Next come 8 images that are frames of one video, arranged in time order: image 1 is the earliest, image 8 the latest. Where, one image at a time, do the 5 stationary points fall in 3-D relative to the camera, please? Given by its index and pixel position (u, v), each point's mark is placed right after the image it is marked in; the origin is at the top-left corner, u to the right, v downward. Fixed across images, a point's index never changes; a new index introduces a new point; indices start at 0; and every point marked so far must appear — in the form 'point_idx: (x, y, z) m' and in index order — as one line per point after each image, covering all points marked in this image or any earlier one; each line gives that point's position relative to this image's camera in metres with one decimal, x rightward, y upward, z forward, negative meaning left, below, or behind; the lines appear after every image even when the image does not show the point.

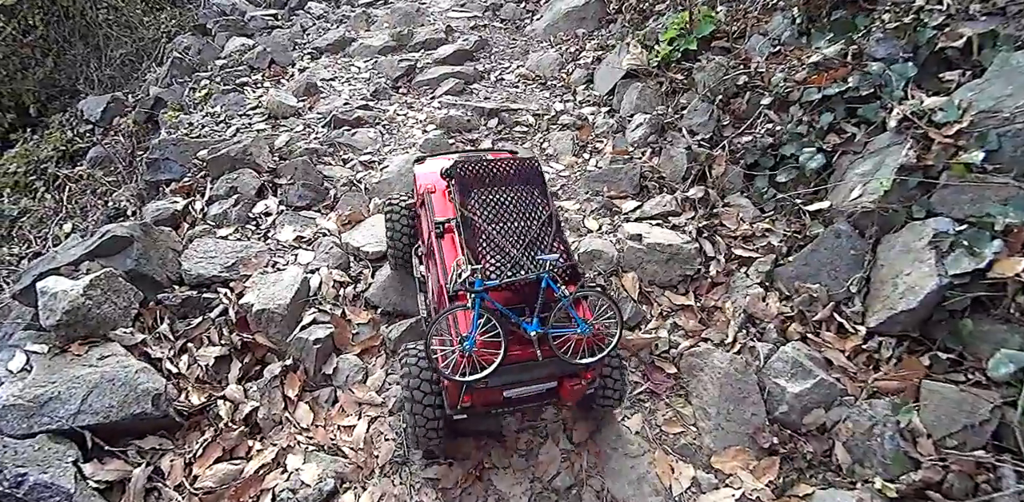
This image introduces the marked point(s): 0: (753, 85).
0: (+1.8, +1.3, +4.8) m
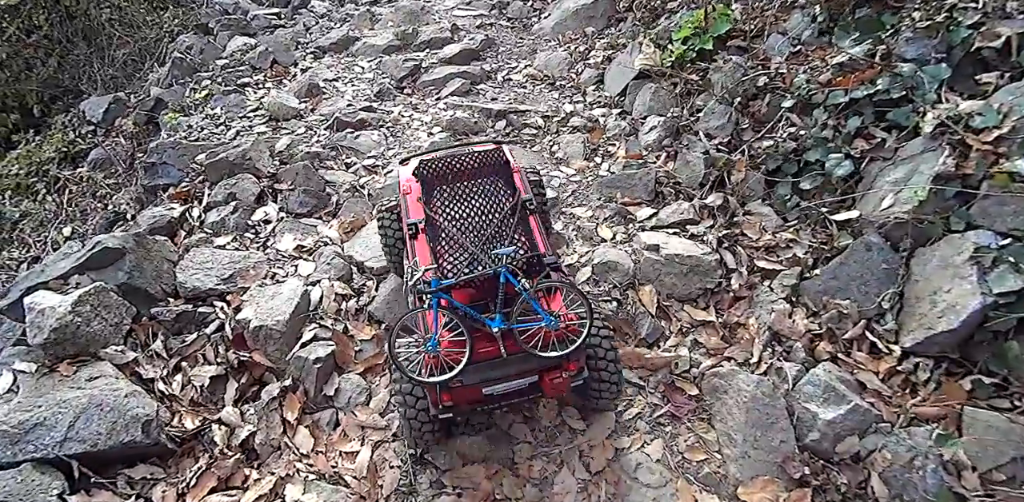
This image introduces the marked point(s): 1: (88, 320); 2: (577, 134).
0: (+1.9, +1.2, +4.6) m
1: (-2.2, -0.4, +3.2) m
2: (+0.6, +1.0, +5.6) m
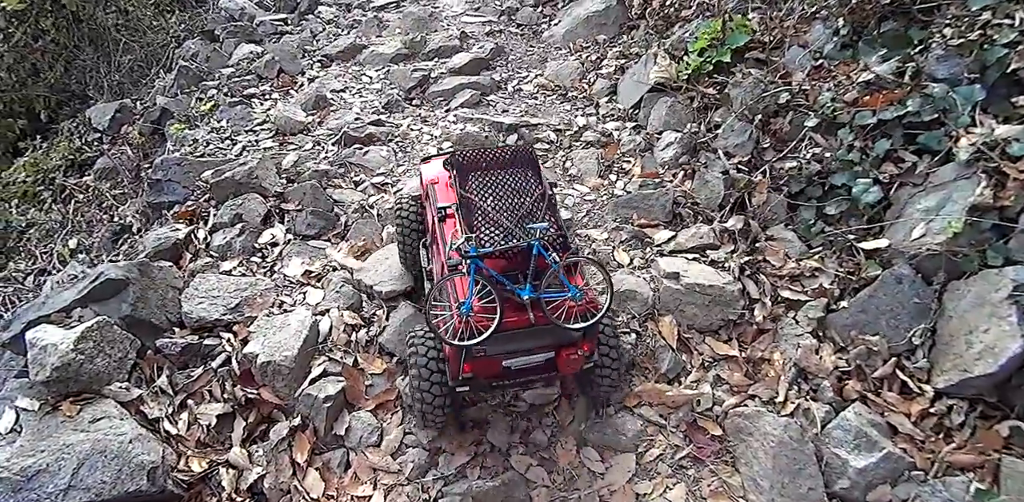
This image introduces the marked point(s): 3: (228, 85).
0: (+2.0, +1.0, +4.4) m
1: (-2.1, -0.5, +3.1) m
2: (+0.7, +0.9, +5.5) m
3: (-3.2, +1.9, +7.2) m
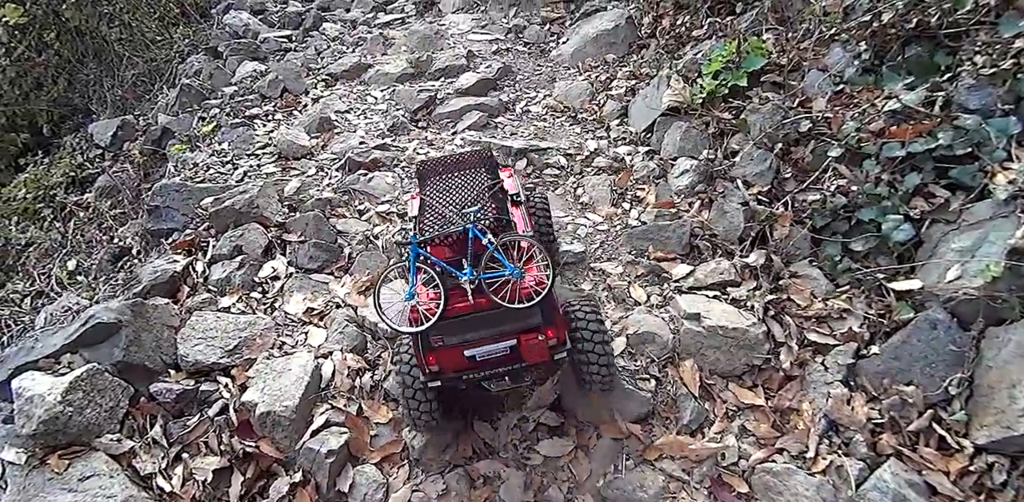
0: (+2.1, +0.8, +4.3) m
1: (-2.0, -0.7, +2.9) m
2: (+0.8, +0.6, +5.3) m
3: (-3.2, +1.6, +7.1) m
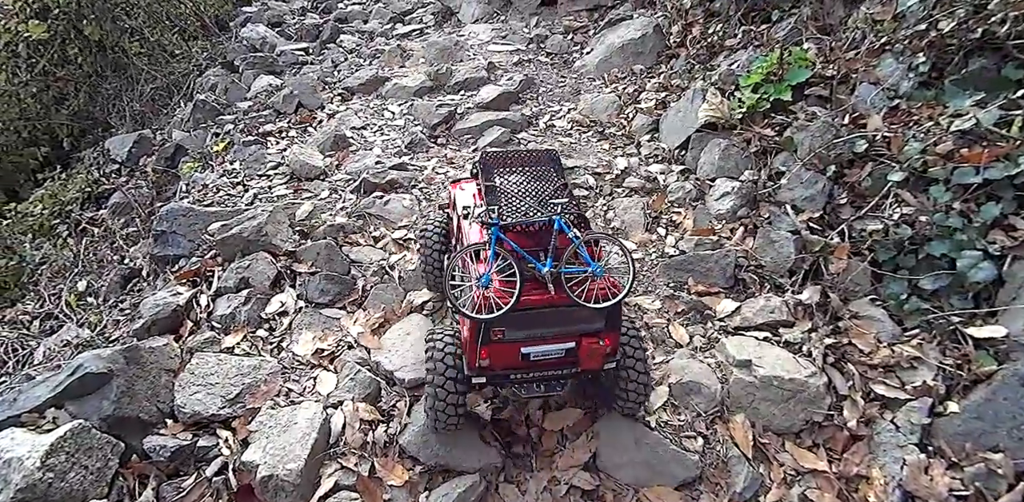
0: (+2.2, +0.6, +3.9) m
1: (-1.9, -0.9, +2.6) m
2: (+1.0, +0.4, +5.0) m
3: (-2.9, +1.4, +6.8) m
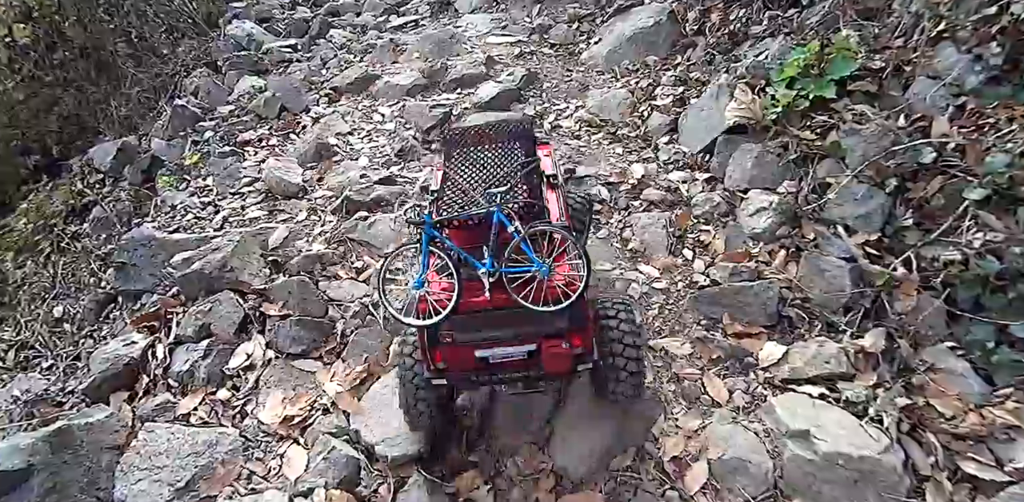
0: (+2.2, +0.5, +3.2) m
1: (-1.9, -1.2, +2.1) m
2: (+1.0, +0.3, +4.4) m
3: (-2.9, +1.2, +6.3) m
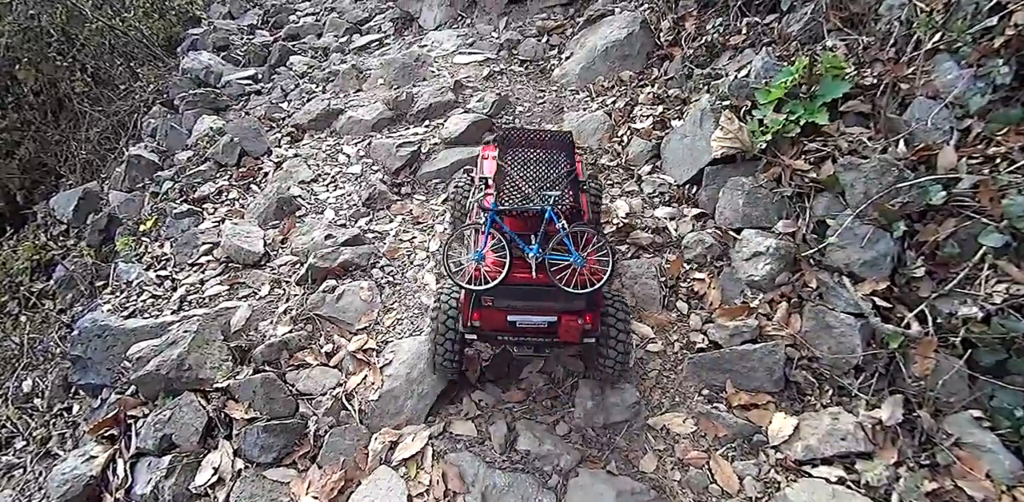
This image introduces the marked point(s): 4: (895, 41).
0: (+2.1, +0.2, +3.0) m
1: (-1.8, -1.8, +1.8) m
2: (+0.8, 0.0, +4.1) m
3: (-3.1, +0.7, +5.9) m
4: (+2.4, +1.3, +4.0) m
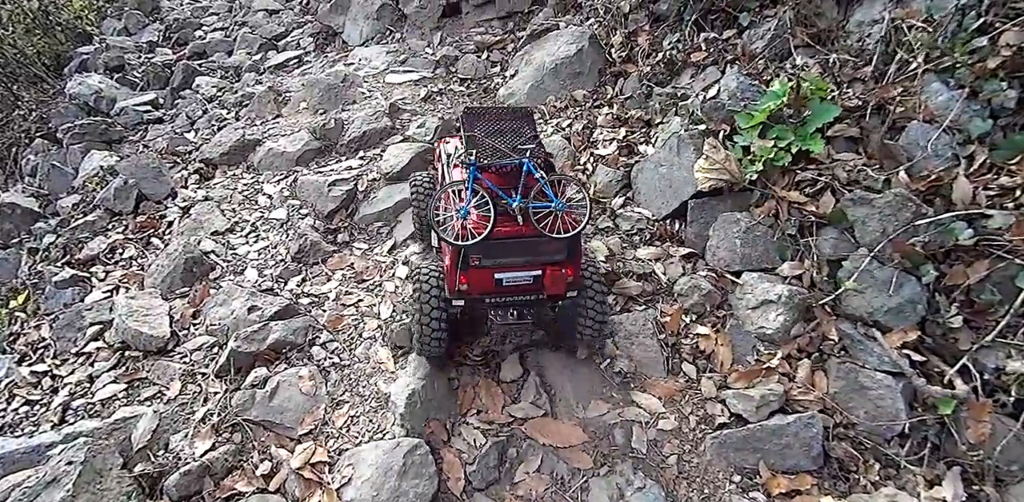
0: (+2.0, 0.0, +2.6) m
1: (-1.6, -2.2, +1.0) m
2: (+0.7, -0.3, +3.6) m
3: (-3.5, +0.1, +4.9) m
4: (+2.2, +1.1, +3.7) m
